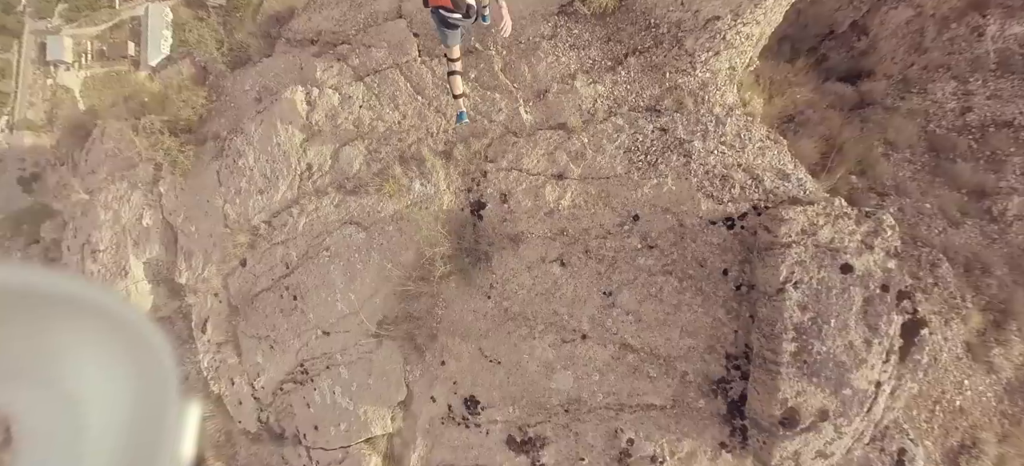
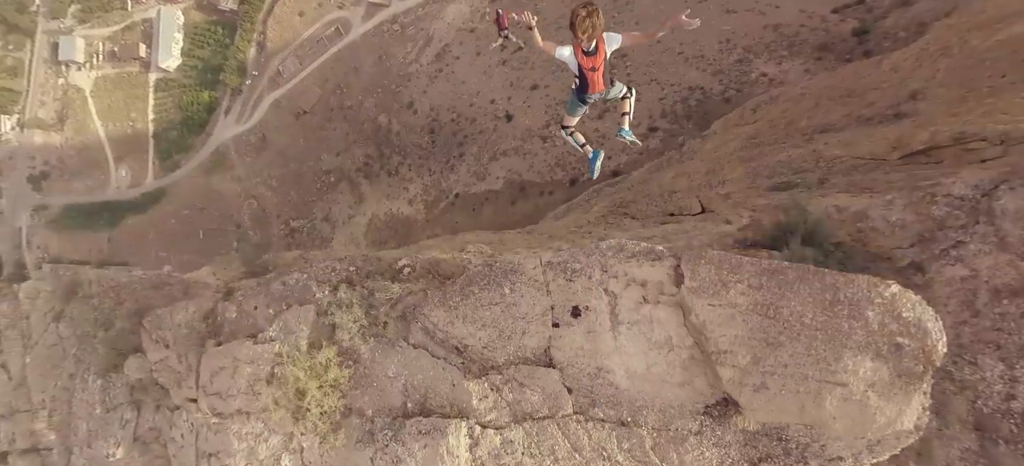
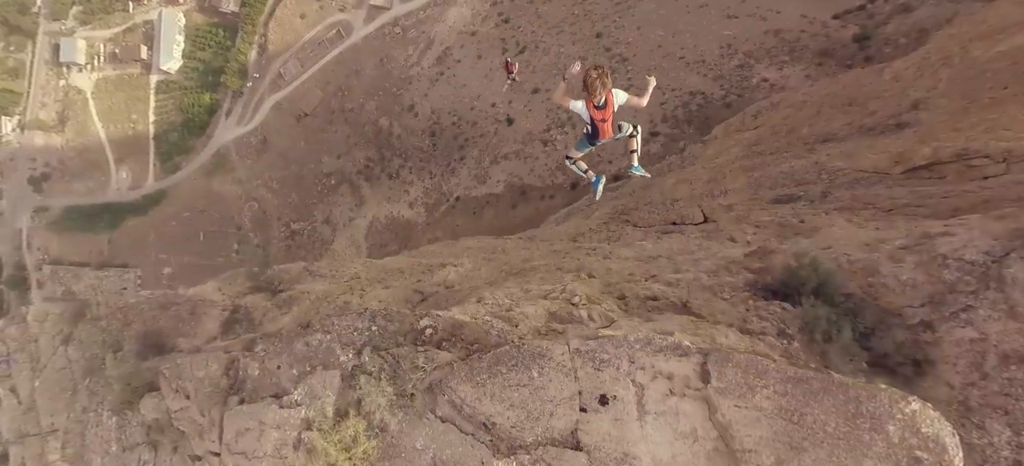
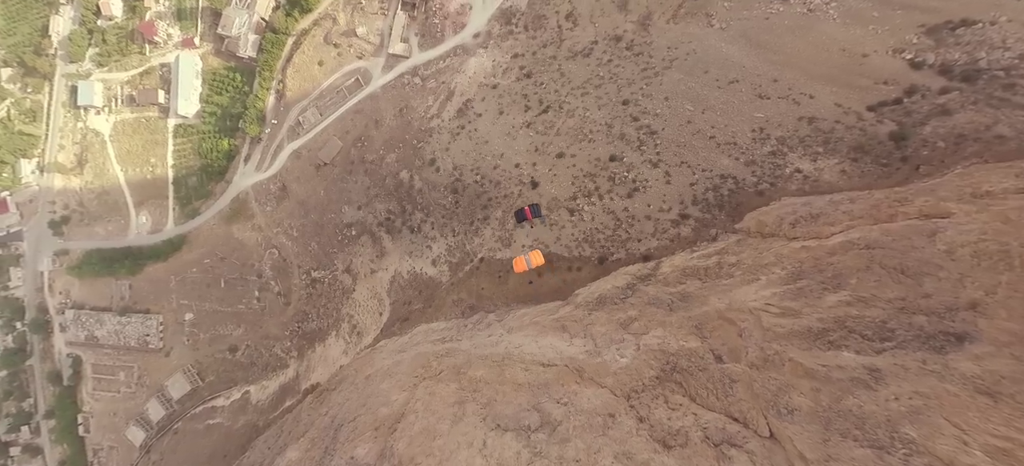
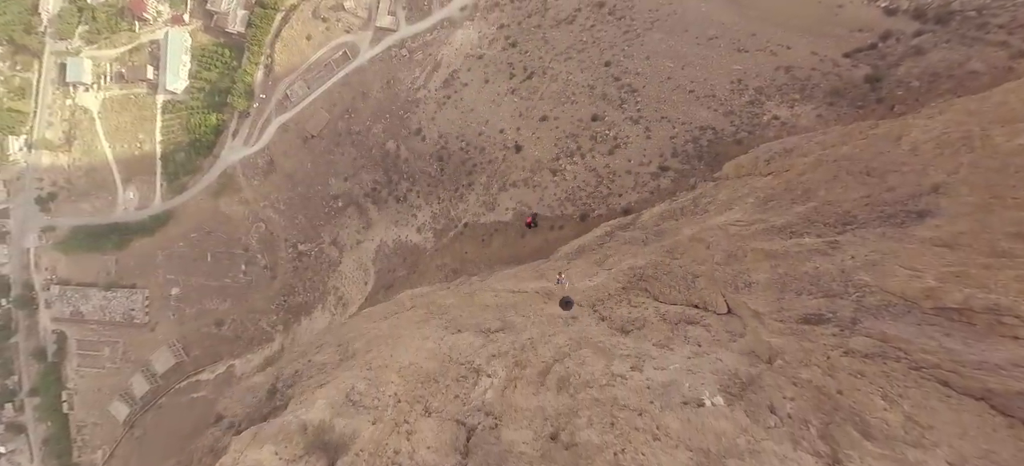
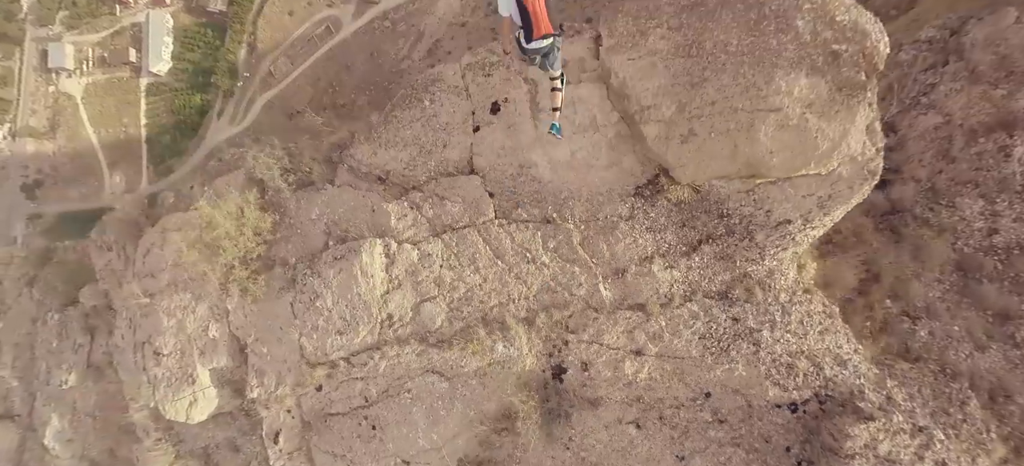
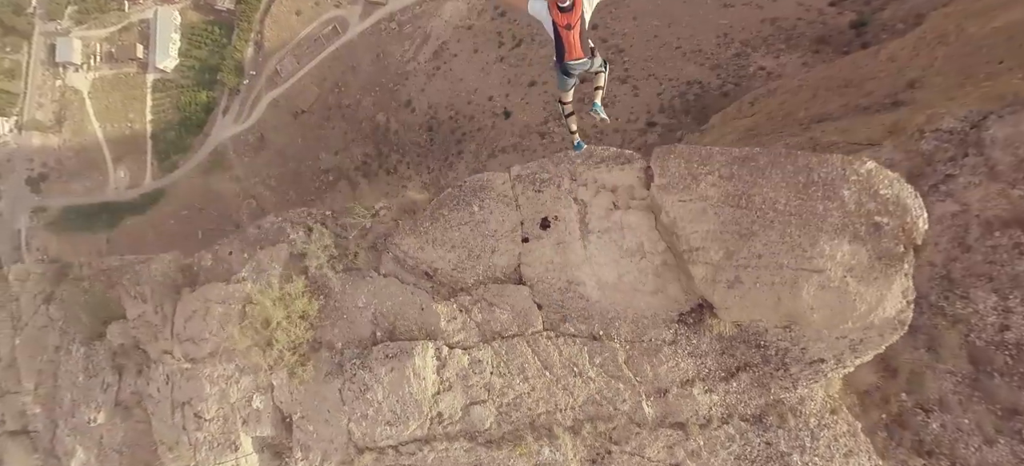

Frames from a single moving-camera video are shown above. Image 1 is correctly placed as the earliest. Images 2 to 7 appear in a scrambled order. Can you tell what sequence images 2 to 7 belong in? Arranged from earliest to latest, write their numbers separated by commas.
6, 7, 2, 3, 5, 4
